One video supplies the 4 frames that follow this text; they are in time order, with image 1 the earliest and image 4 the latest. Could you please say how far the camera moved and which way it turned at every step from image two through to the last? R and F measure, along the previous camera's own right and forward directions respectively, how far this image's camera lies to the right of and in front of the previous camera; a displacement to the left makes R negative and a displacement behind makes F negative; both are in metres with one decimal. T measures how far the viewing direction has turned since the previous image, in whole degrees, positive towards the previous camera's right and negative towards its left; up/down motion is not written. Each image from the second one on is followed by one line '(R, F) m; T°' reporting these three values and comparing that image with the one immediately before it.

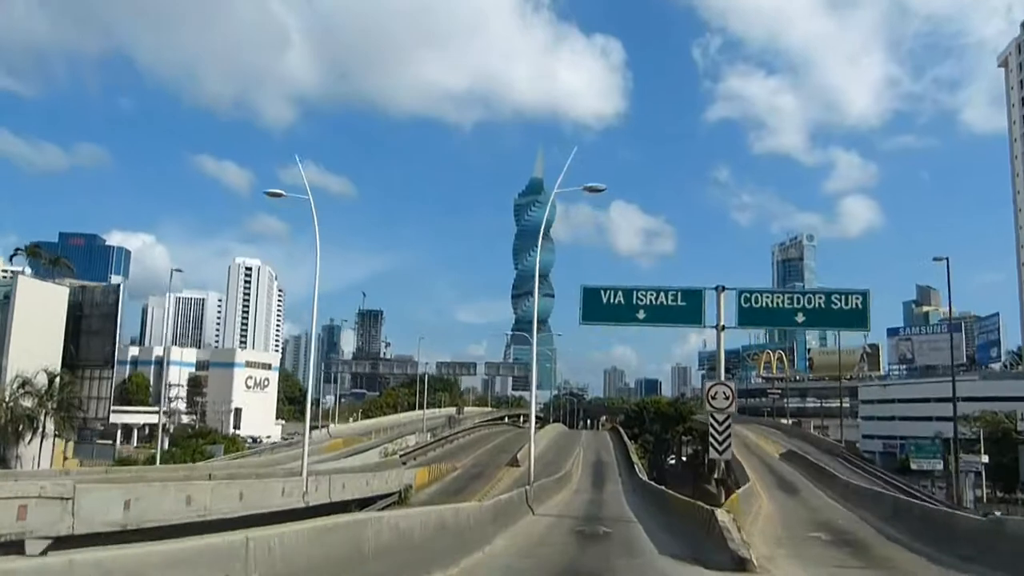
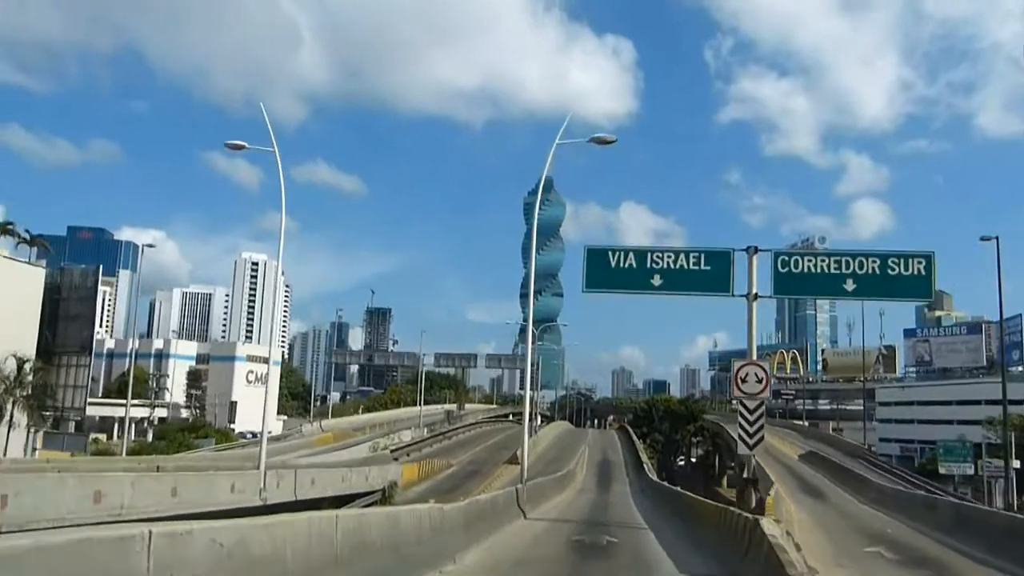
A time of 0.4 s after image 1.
(+0.2, +2.6) m; -1°
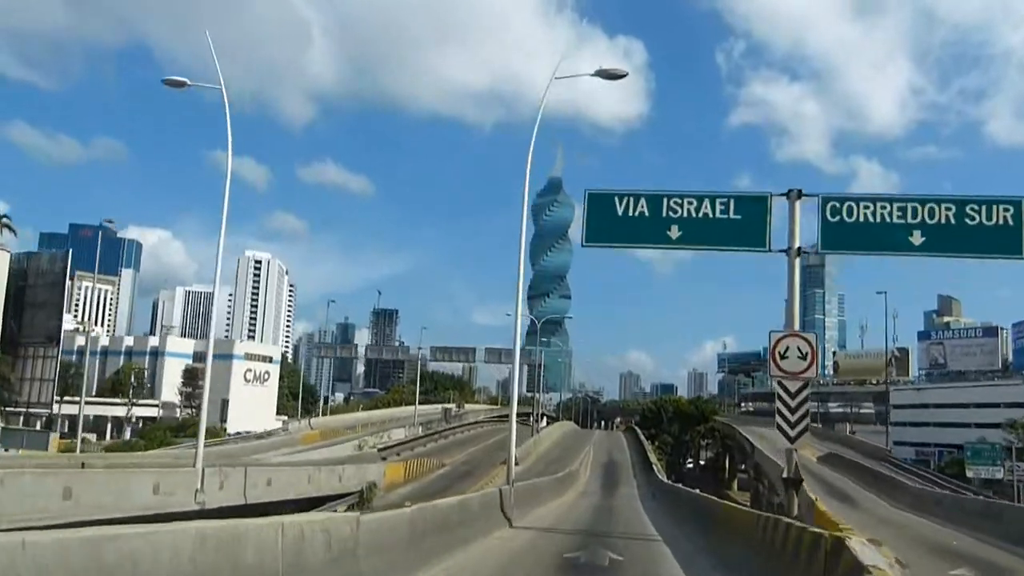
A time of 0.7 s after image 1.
(+0.3, +2.6) m; 0°
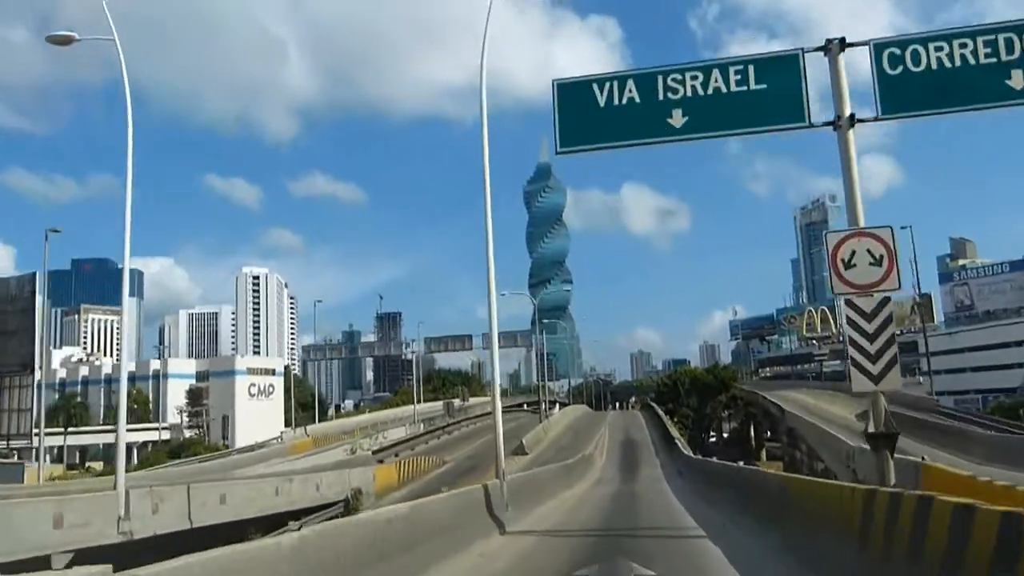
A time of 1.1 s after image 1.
(+0.3, +2.8) m; 0°
